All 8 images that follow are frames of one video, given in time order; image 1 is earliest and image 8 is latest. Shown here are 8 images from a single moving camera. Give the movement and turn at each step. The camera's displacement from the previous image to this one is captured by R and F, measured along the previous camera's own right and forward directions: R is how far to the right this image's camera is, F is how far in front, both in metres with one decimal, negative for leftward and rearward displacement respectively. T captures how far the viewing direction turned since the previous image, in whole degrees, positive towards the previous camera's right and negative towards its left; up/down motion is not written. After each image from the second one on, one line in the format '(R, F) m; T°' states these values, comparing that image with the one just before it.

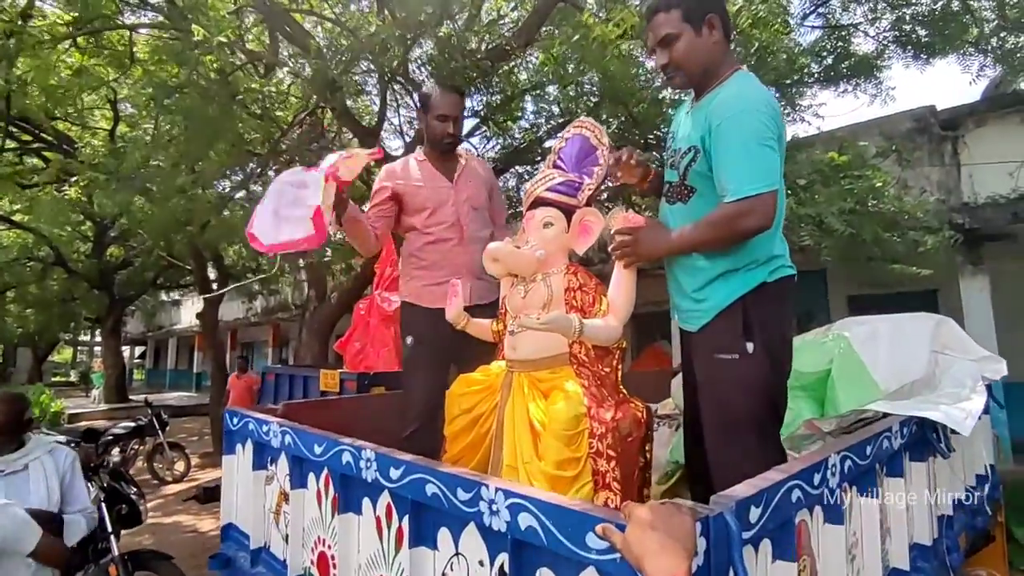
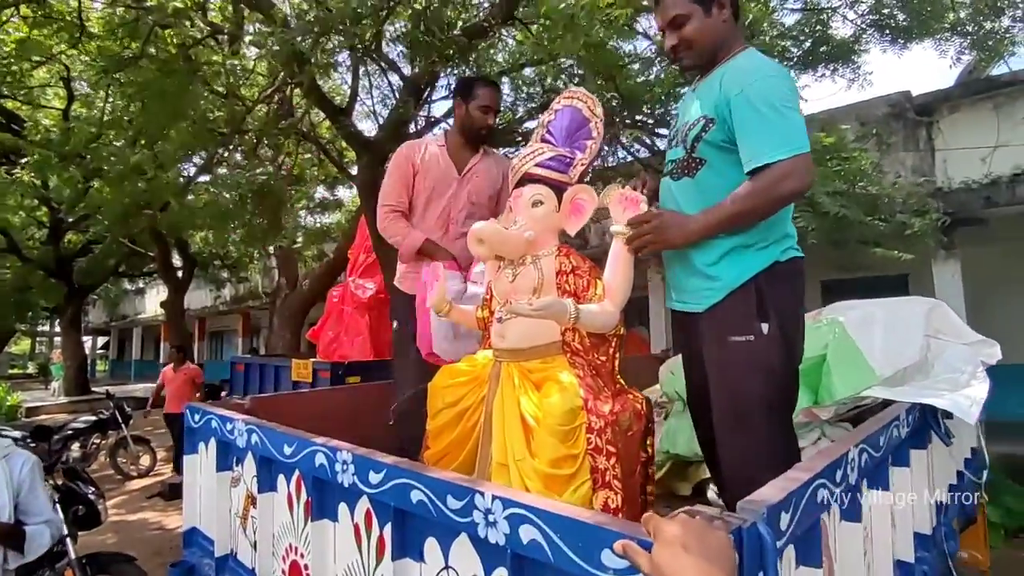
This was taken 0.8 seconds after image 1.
(0.0, +0.2) m; +3°
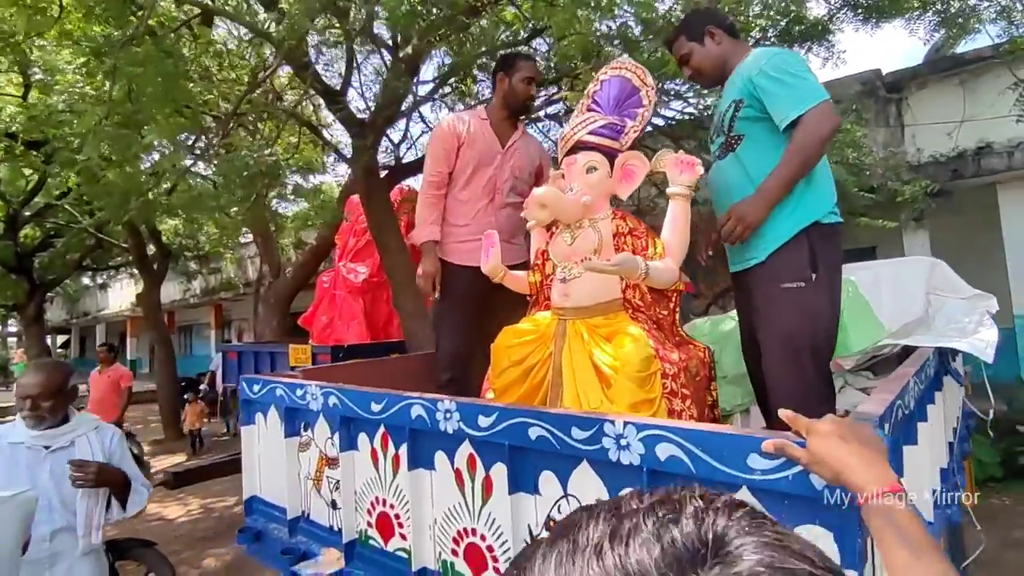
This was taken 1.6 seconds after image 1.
(-0.4, -0.1) m; +3°
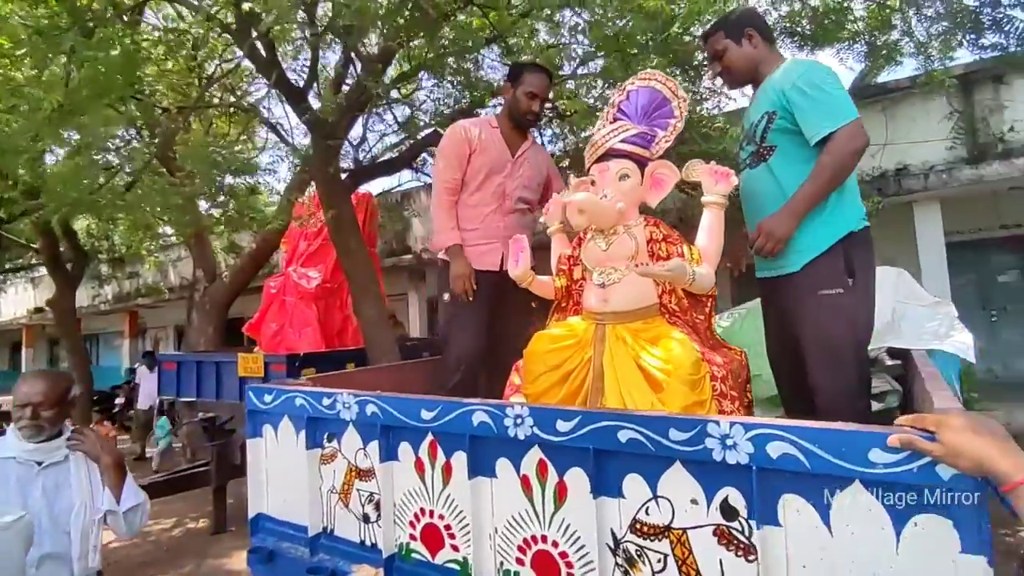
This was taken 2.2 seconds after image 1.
(-0.4, 0.0) m; +7°
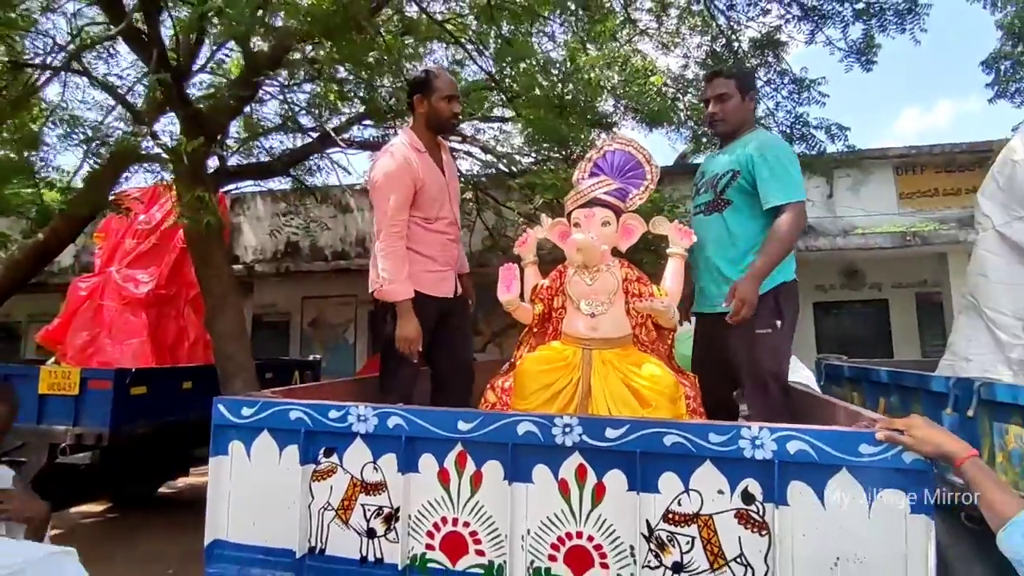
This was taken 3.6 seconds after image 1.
(-0.8, -0.1) m; +19°
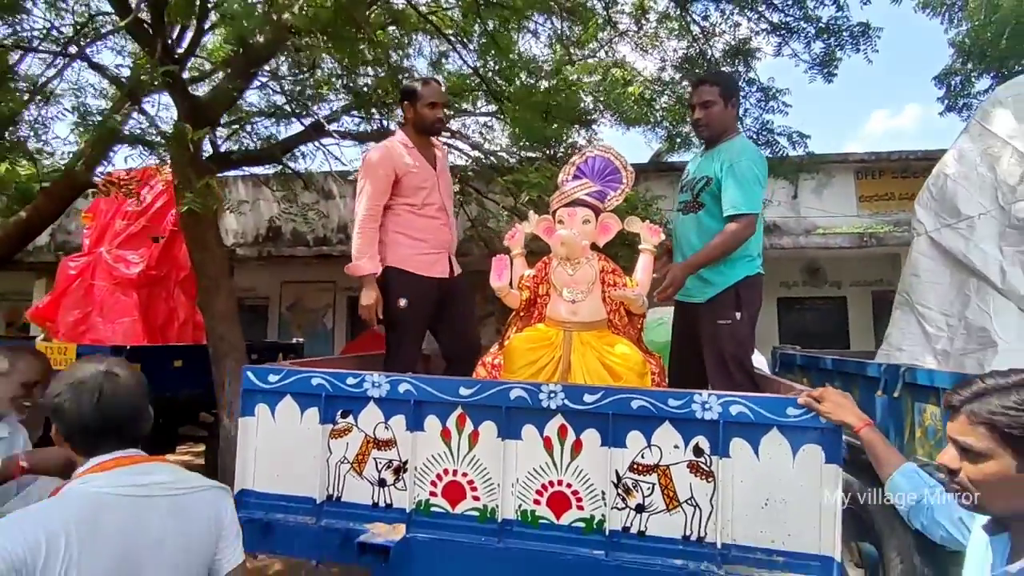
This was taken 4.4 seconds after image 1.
(-0.1, -0.4) m; +2°
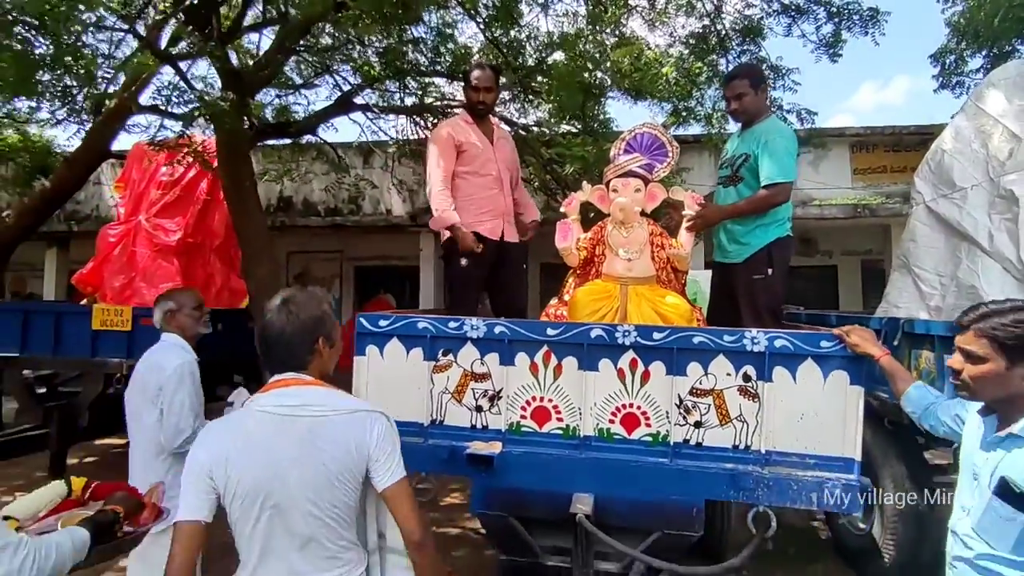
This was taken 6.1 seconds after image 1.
(-0.5, -0.5) m; +1°
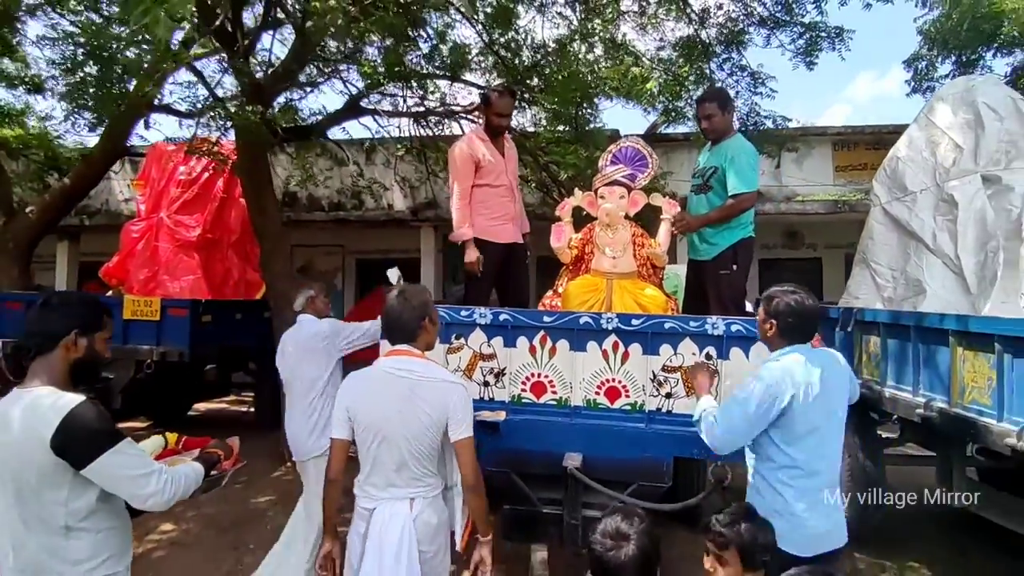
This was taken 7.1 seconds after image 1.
(0.0, -0.6) m; 0°
